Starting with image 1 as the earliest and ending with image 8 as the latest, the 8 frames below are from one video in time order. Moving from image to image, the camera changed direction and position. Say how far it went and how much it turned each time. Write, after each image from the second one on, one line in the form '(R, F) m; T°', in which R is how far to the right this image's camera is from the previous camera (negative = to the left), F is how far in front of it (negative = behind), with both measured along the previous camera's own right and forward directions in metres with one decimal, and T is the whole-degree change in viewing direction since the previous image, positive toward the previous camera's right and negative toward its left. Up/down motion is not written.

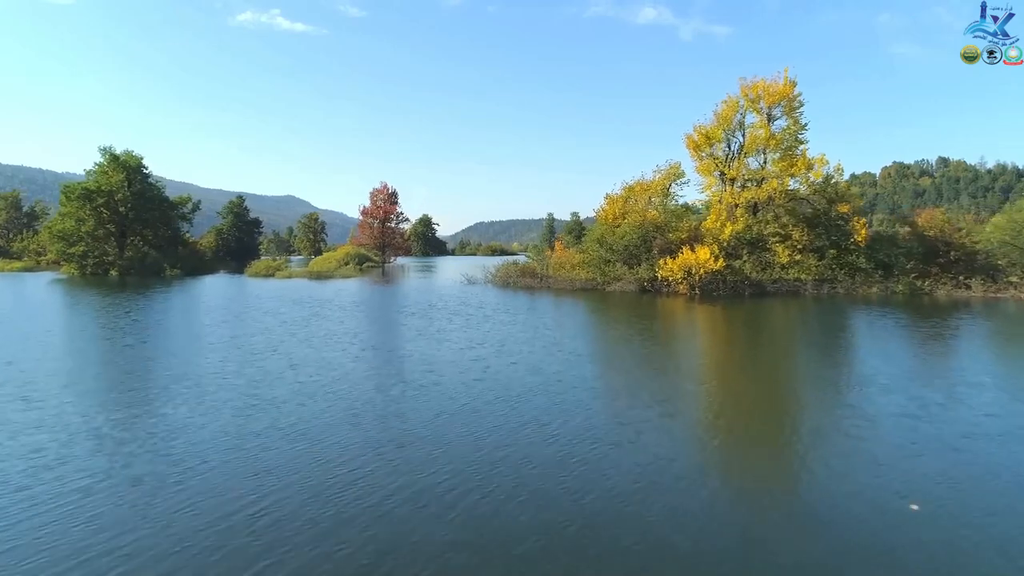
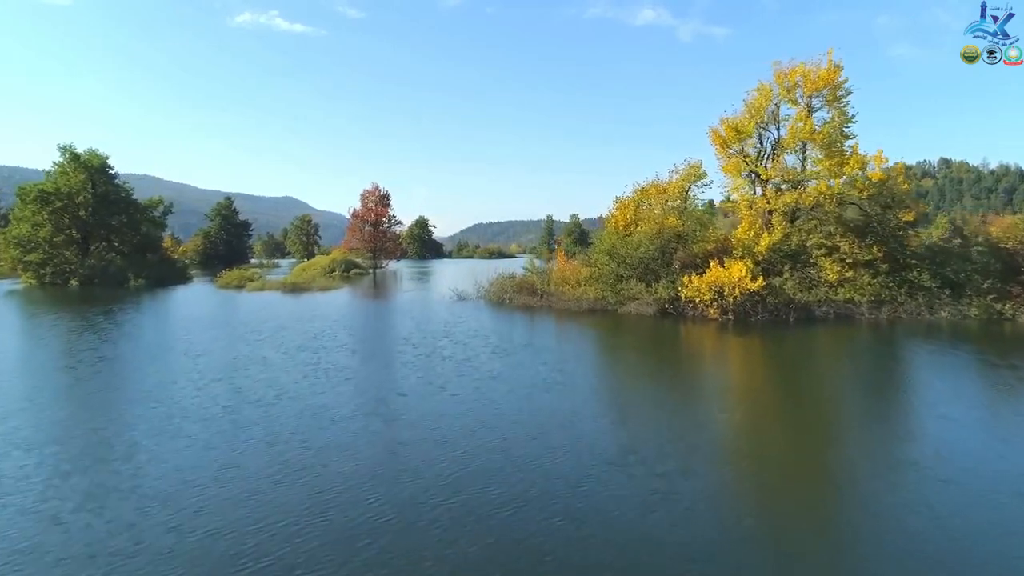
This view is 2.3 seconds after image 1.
(+0.2, +5.2) m; 0°
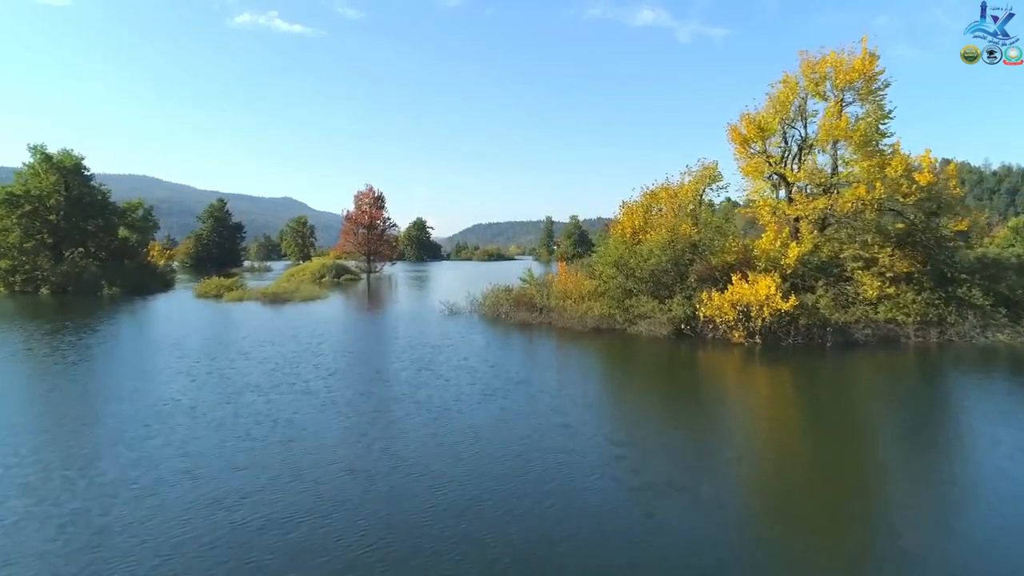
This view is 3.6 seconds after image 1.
(+0.2, +3.2) m; 0°
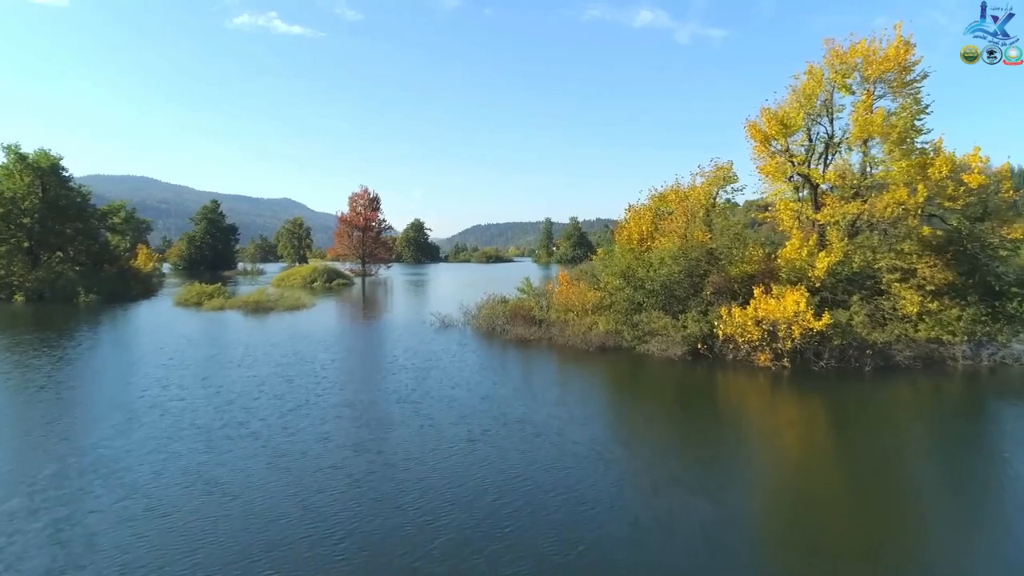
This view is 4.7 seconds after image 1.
(+0.1, +2.5) m; 0°
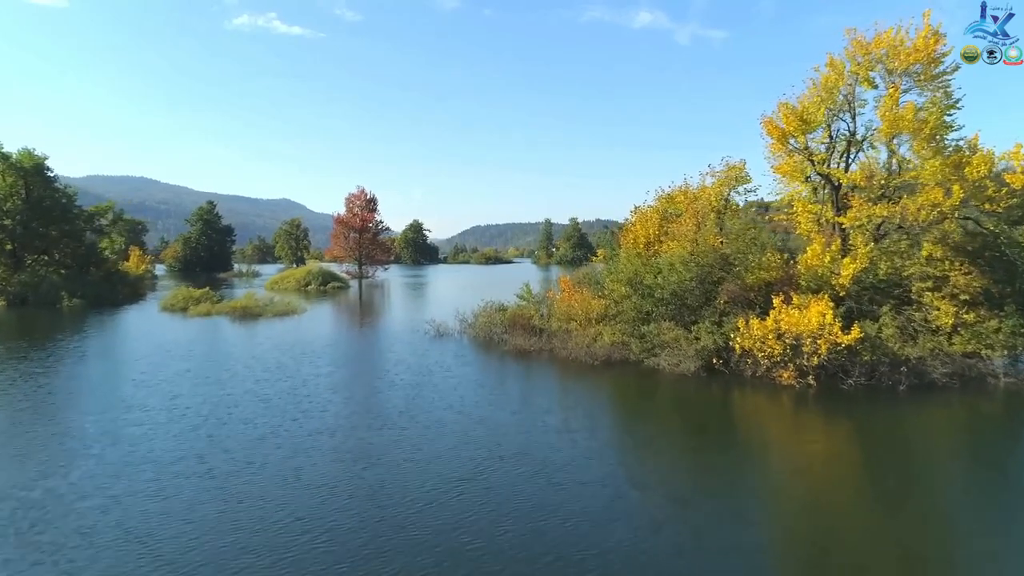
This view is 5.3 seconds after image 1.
(0.0, +1.7) m; 0°
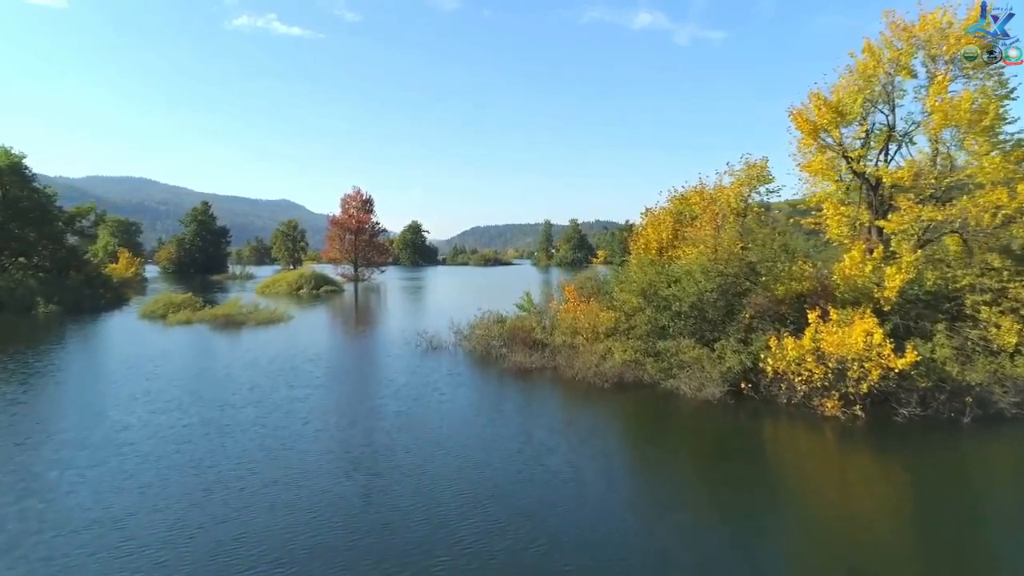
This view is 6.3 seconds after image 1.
(0.0, +2.4) m; 0°
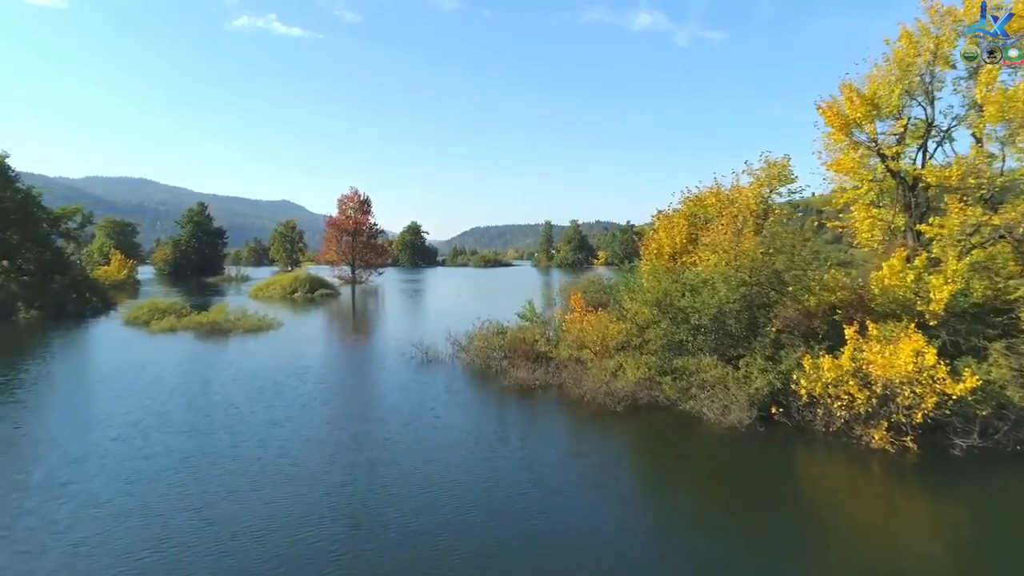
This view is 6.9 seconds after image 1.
(-0.1, +1.8) m; 0°
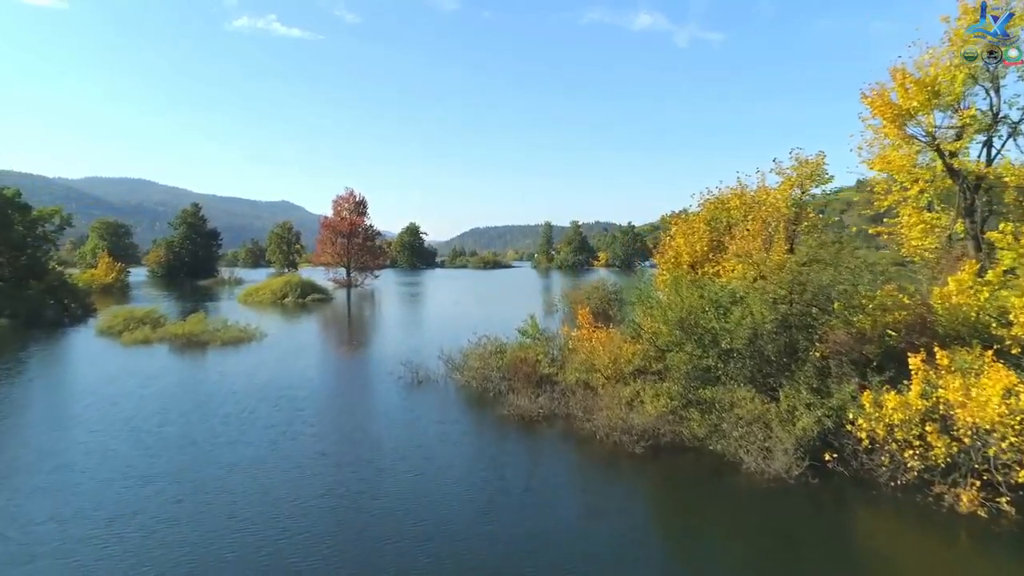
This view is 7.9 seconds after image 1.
(0.0, +2.5) m; 0°
